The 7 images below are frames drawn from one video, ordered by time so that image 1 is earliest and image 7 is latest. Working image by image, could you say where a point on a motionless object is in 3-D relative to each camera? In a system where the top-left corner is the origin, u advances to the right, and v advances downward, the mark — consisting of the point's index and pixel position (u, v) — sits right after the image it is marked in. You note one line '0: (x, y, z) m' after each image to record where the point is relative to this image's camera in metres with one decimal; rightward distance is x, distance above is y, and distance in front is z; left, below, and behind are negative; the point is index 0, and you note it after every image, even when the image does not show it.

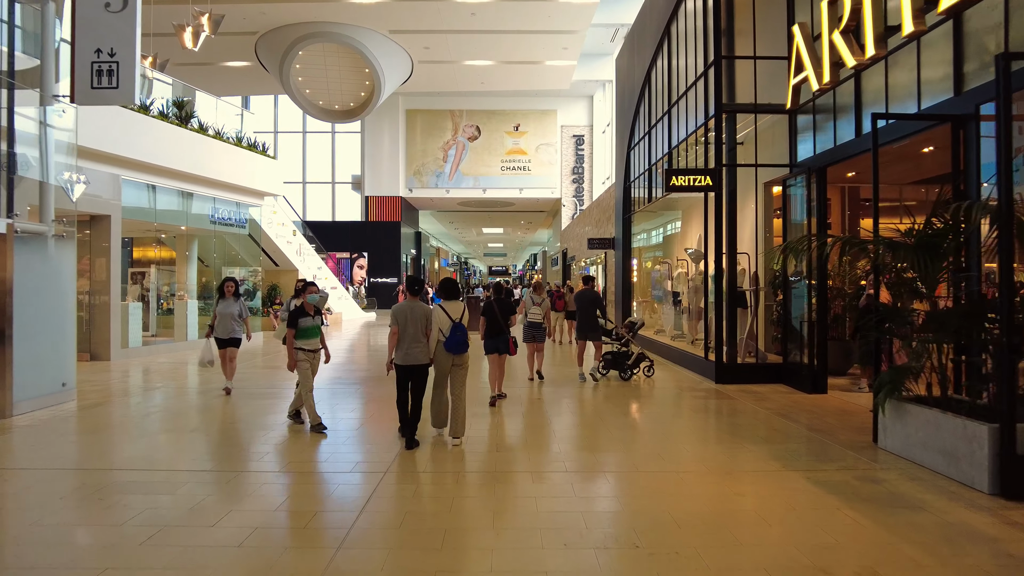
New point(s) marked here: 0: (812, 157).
0: (+3.2, +1.4, +7.2) m
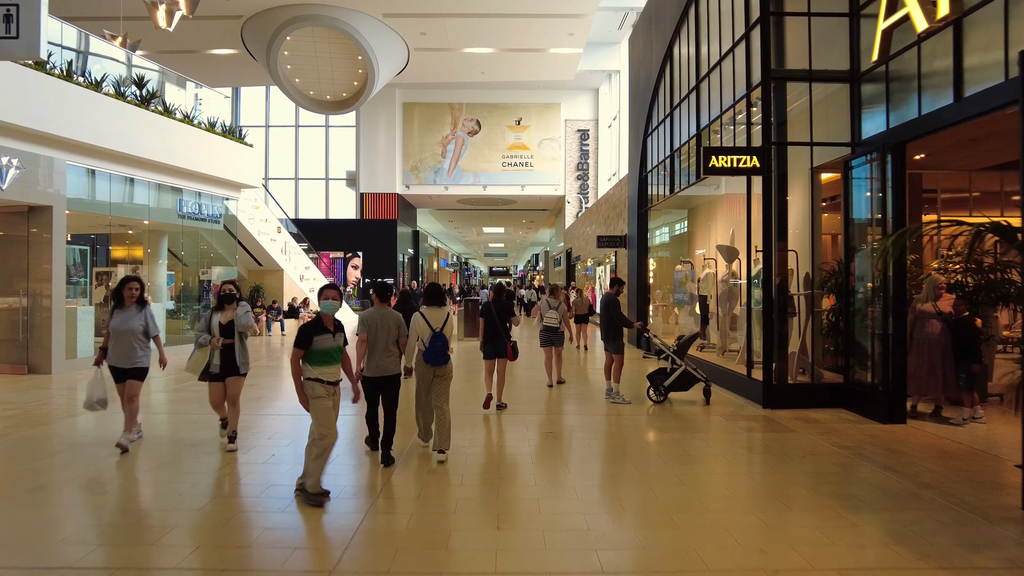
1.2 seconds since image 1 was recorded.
0: (+3.2, +1.3, +5.9) m
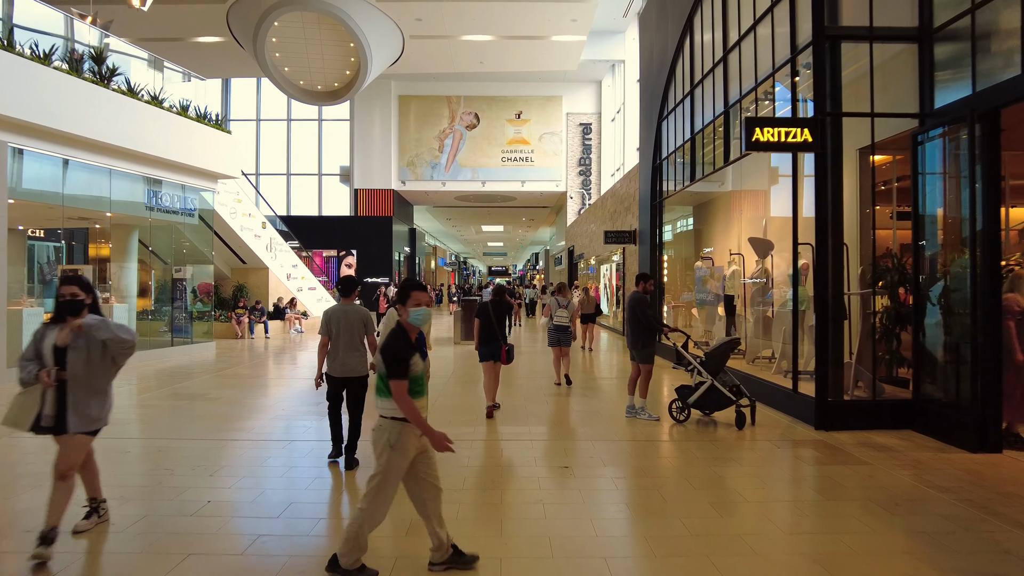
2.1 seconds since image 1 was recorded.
0: (+3.2, +1.4, +4.9) m
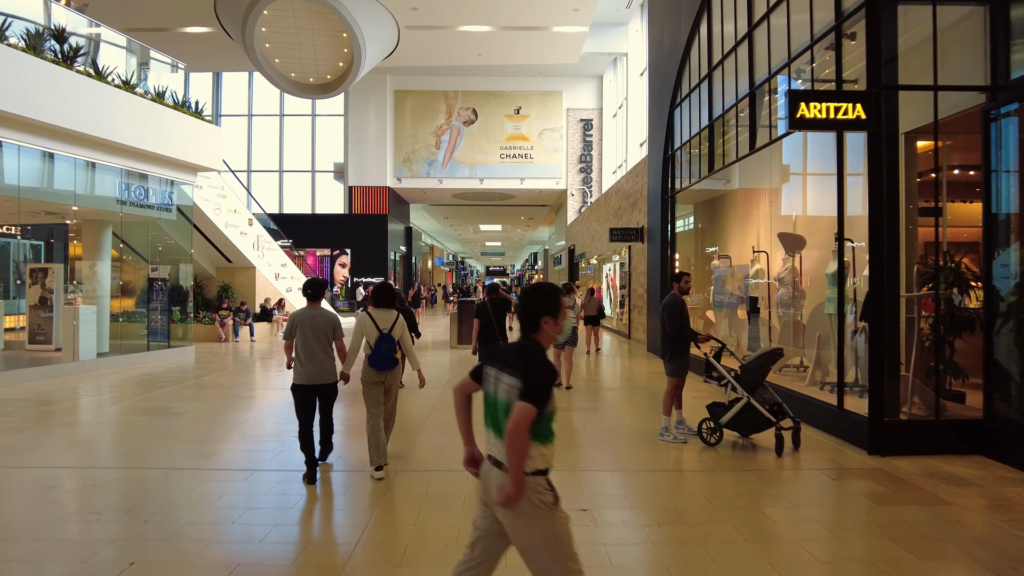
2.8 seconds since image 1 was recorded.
0: (+3.3, +1.3, +4.1) m
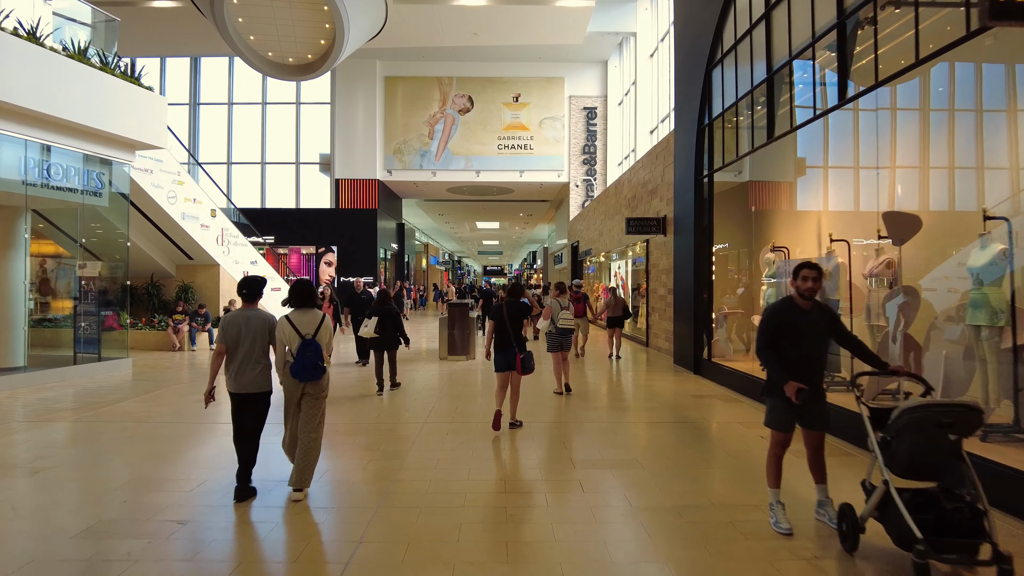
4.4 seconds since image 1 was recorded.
0: (+3.3, +1.3, +2.3) m
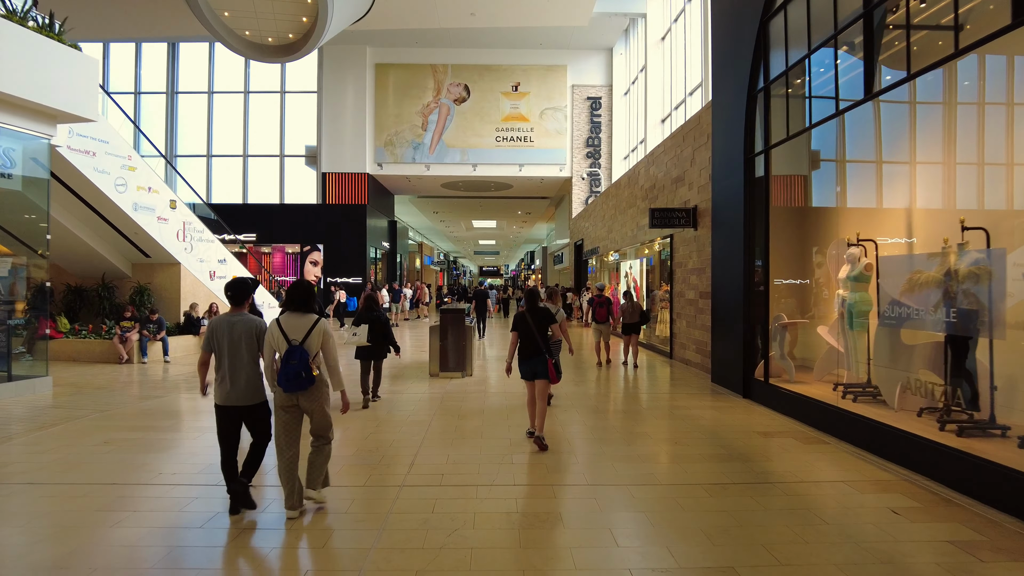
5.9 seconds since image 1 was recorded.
0: (+3.4, +1.3, +0.7) m
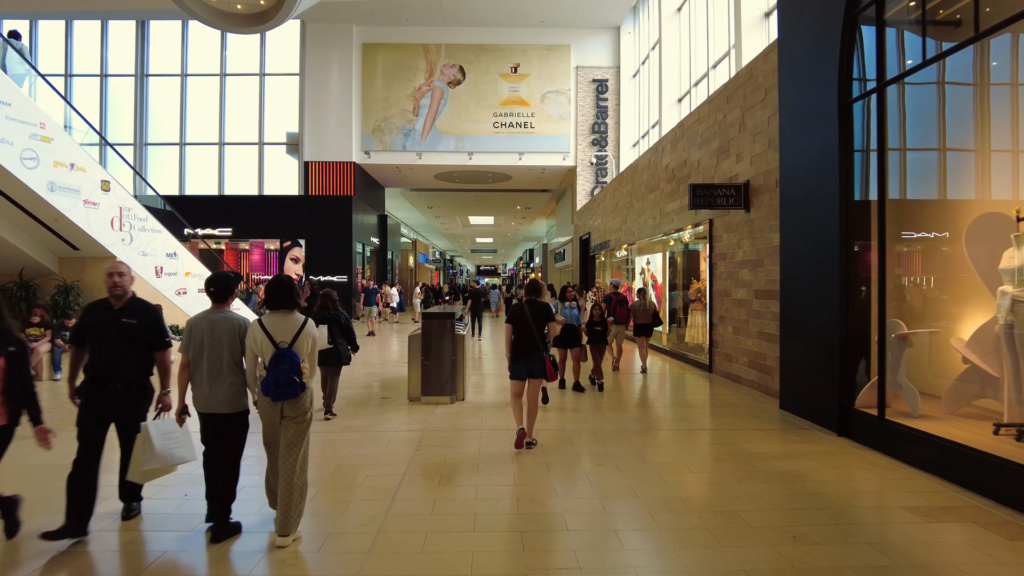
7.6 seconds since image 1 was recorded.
0: (+3.5, +1.3, -1.3) m
